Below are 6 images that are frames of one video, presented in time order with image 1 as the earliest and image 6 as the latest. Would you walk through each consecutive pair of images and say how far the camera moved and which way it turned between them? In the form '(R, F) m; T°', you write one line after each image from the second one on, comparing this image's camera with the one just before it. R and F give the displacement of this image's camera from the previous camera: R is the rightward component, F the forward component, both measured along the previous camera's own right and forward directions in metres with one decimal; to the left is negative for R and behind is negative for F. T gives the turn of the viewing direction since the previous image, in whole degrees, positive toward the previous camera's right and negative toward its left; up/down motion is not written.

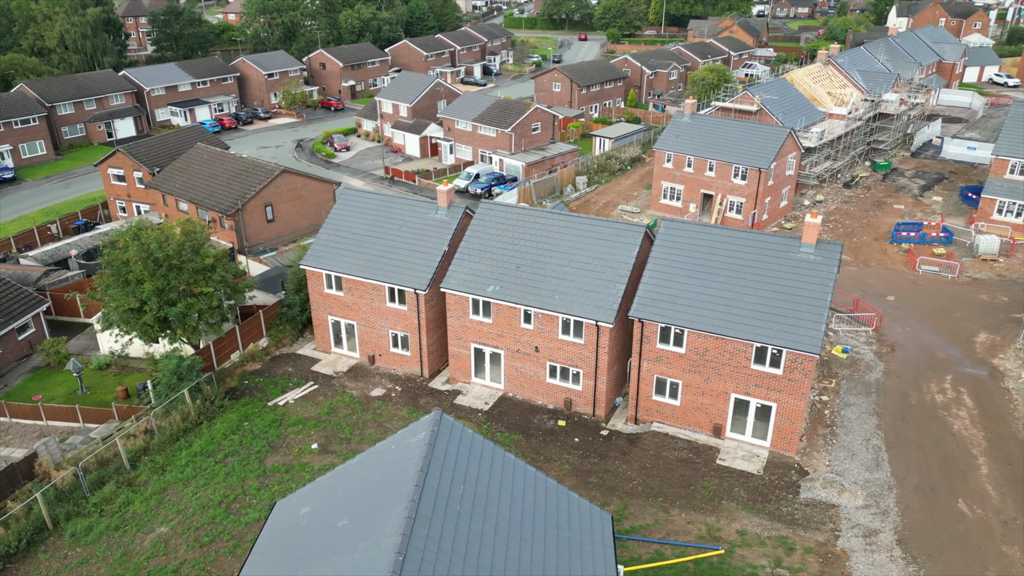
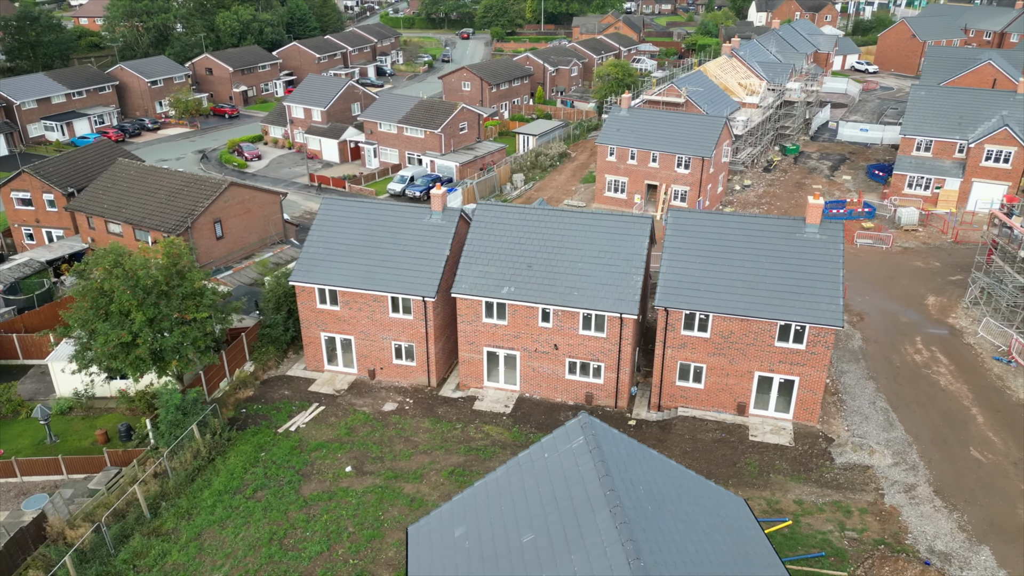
(-5.1, +0.6) m; +10°
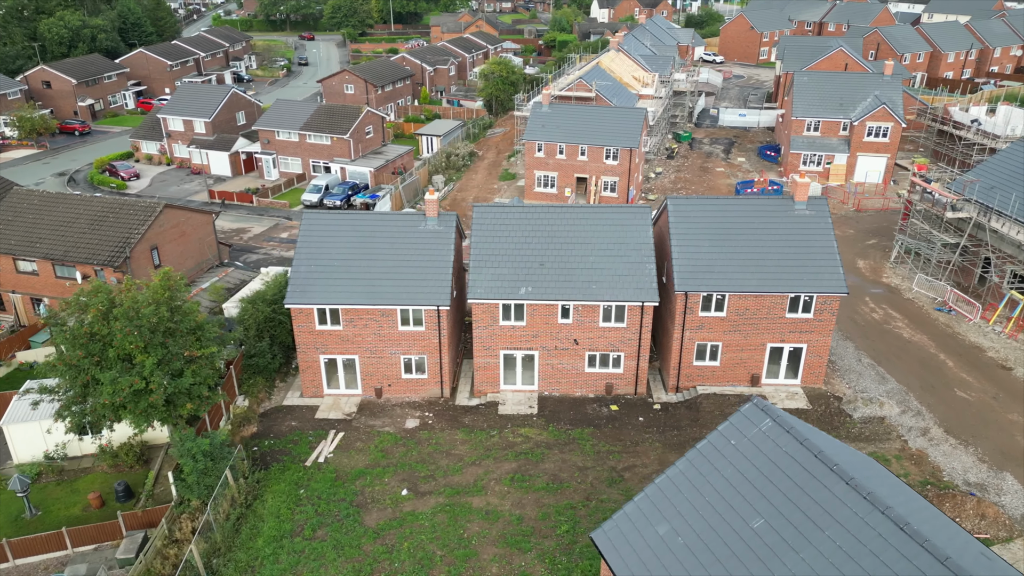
(-6.2, +0.9) m; +12°
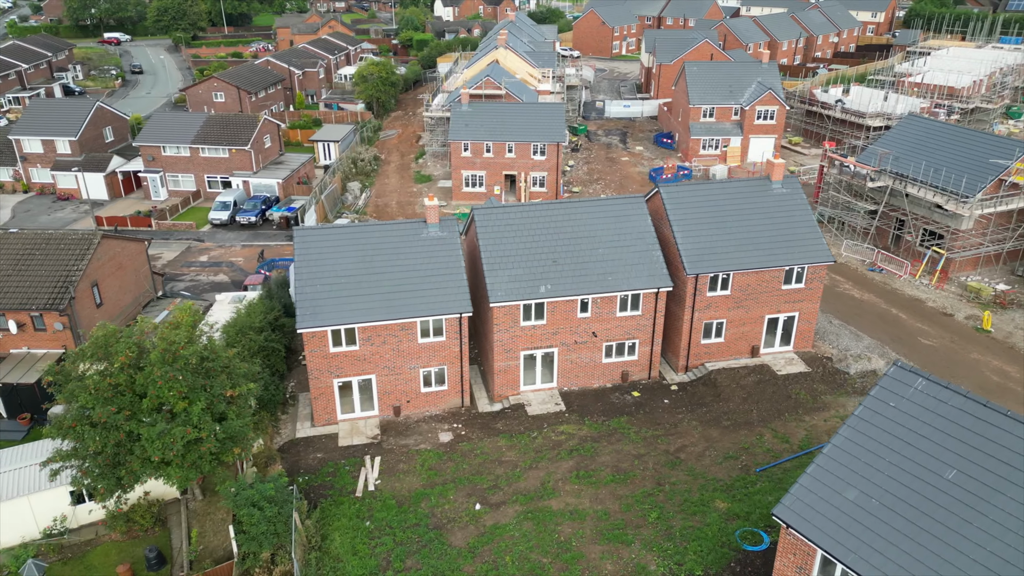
(-6.5, +0.9) m; +12°
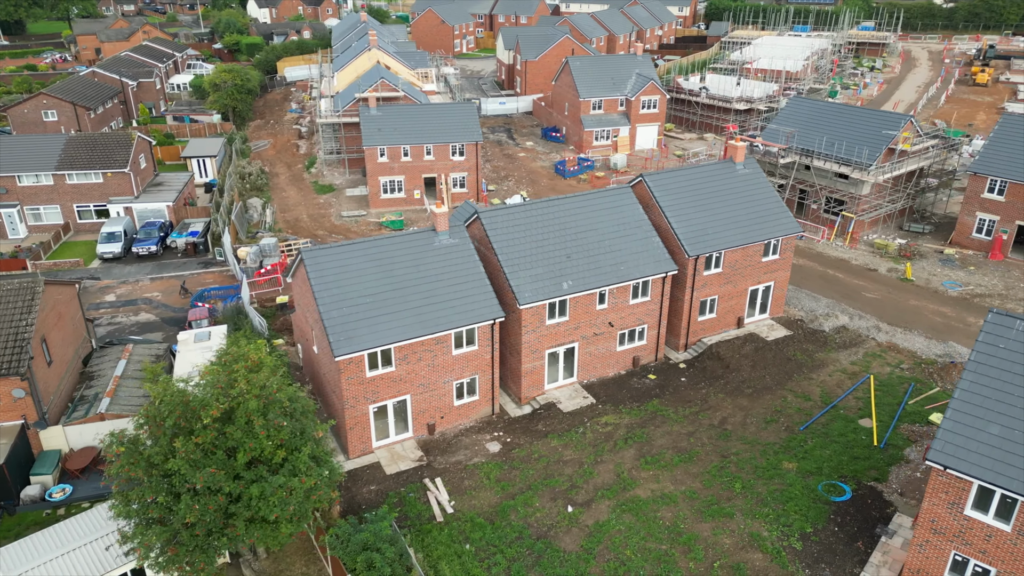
(-7.3, +1.2) m; +14°
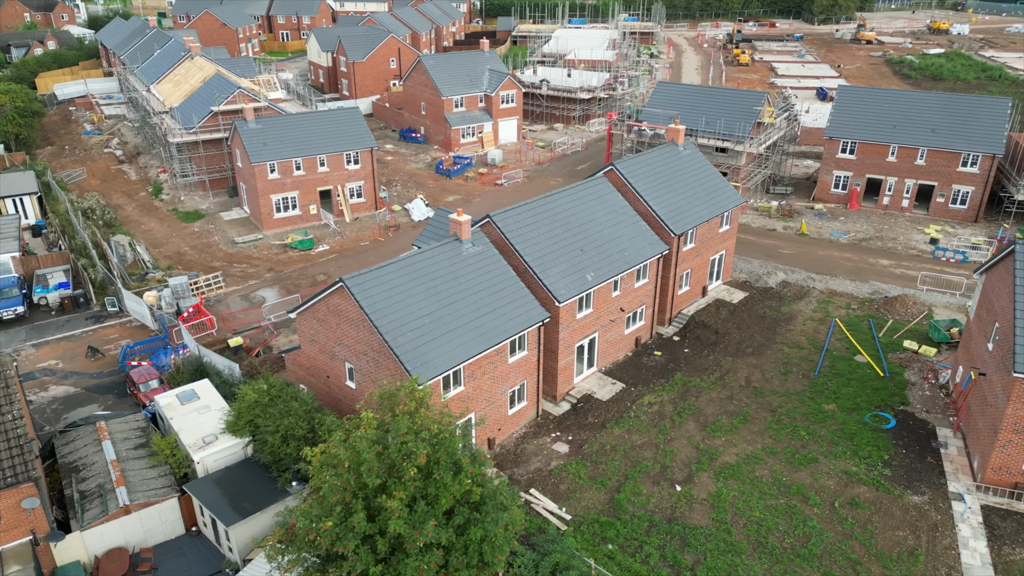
(-9.2, +1.8) m; +18°
